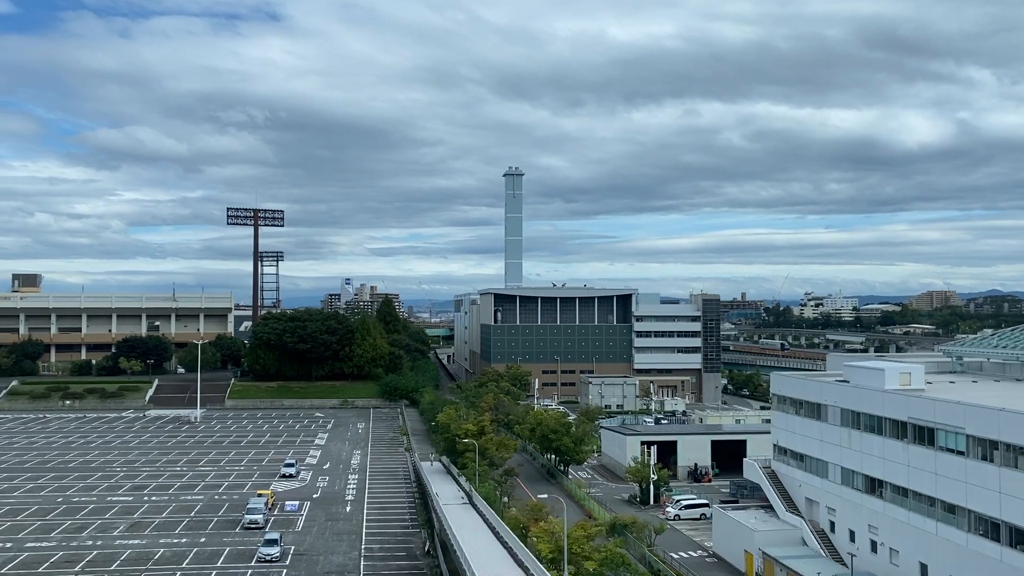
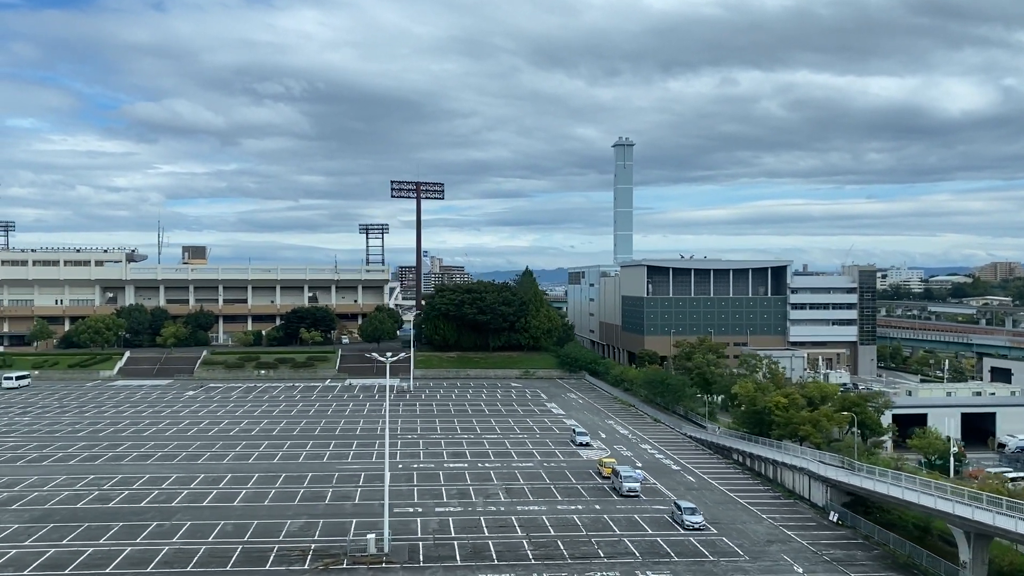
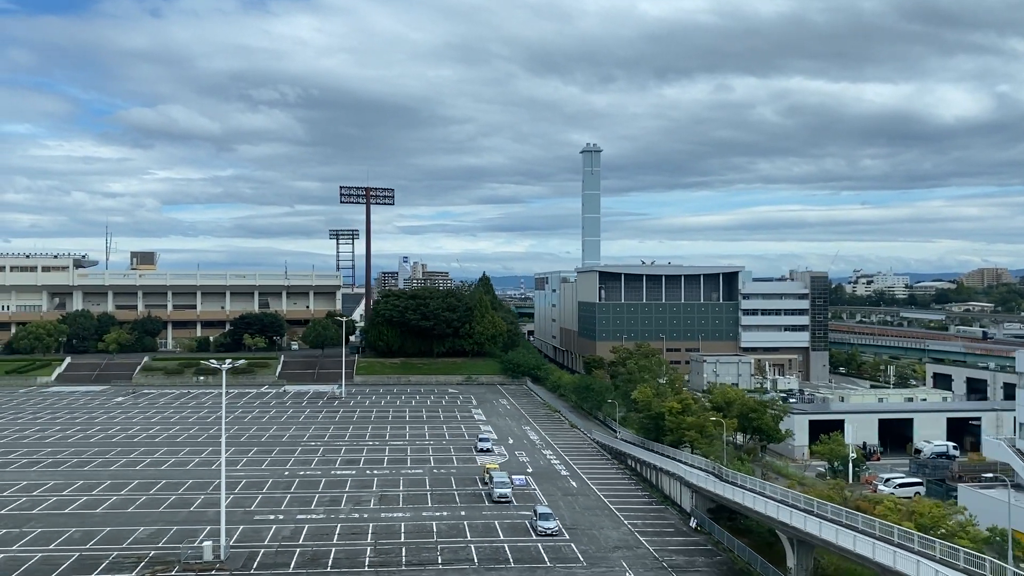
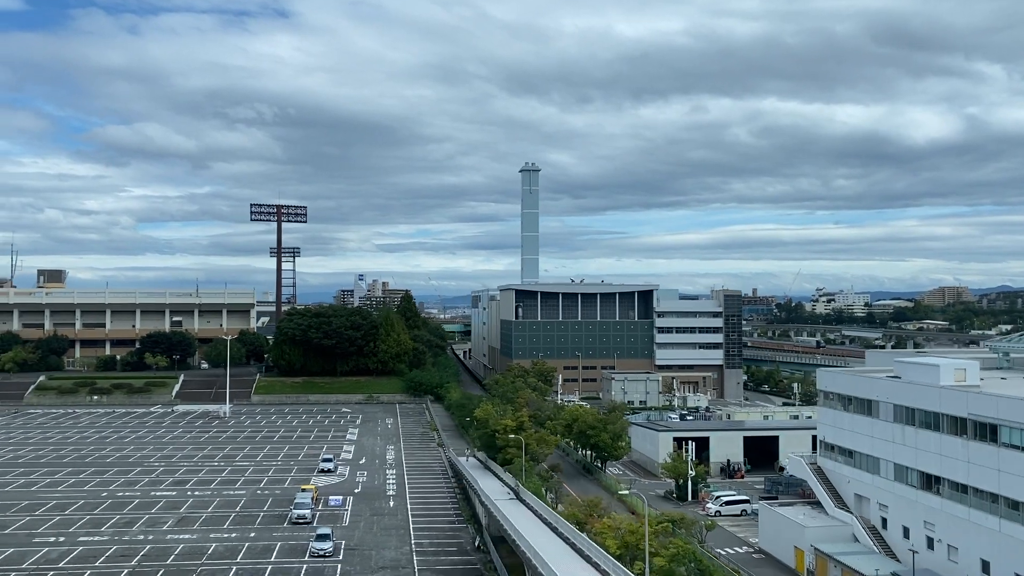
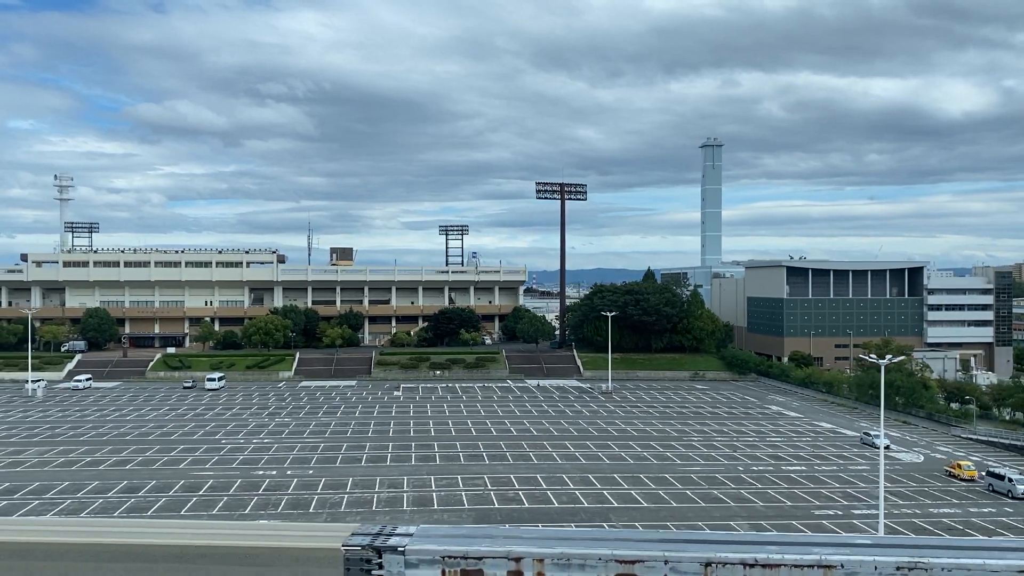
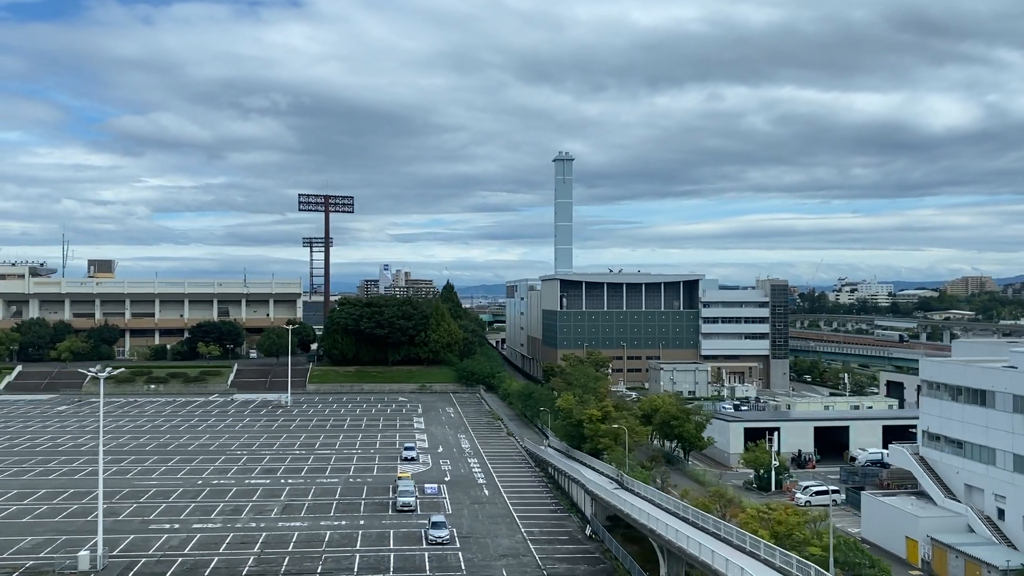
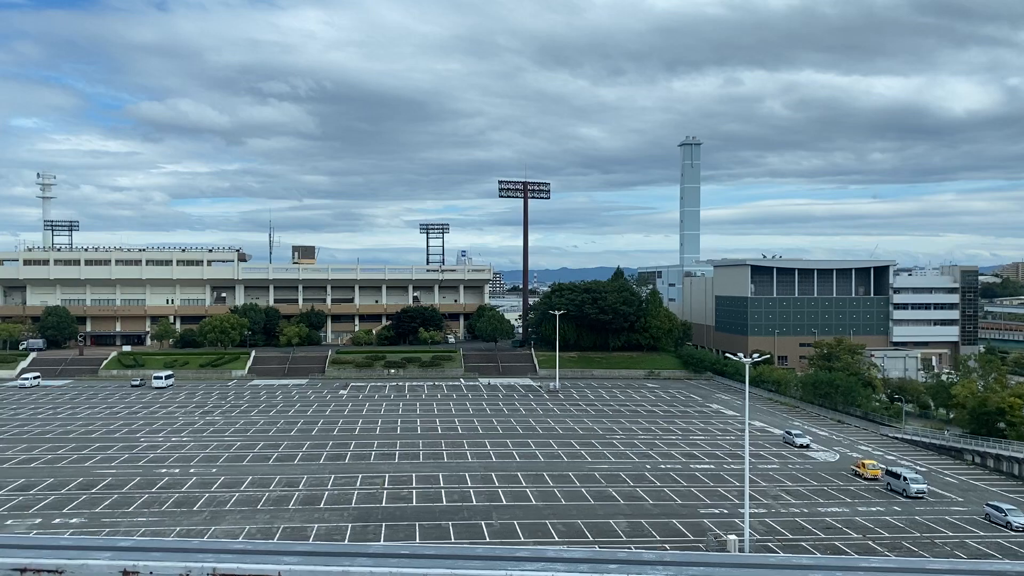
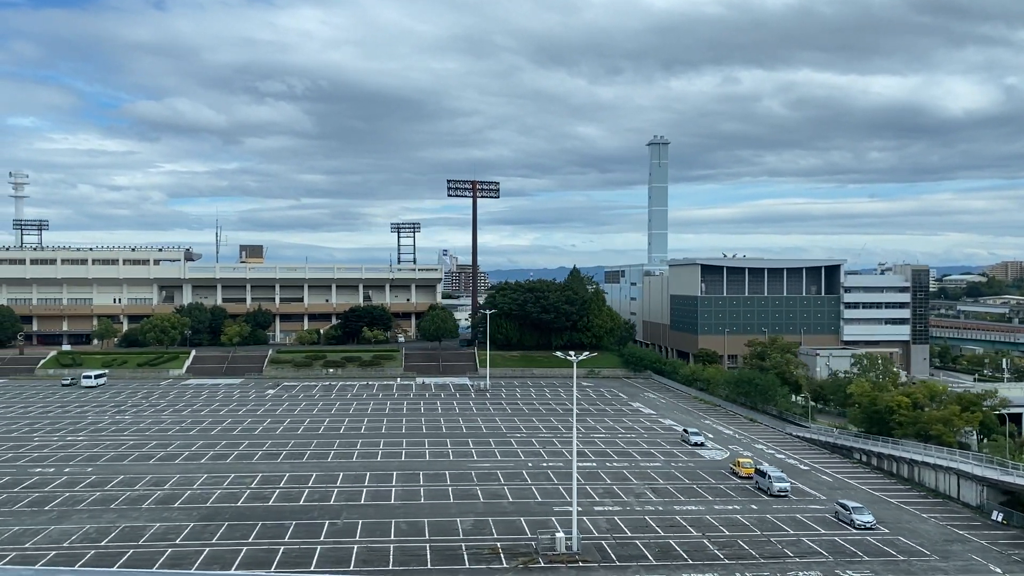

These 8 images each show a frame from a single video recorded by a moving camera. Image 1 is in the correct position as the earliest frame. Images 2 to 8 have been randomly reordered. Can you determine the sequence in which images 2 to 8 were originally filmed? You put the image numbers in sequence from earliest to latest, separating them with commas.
4, 6, 3, 2, 8, 7, 5
